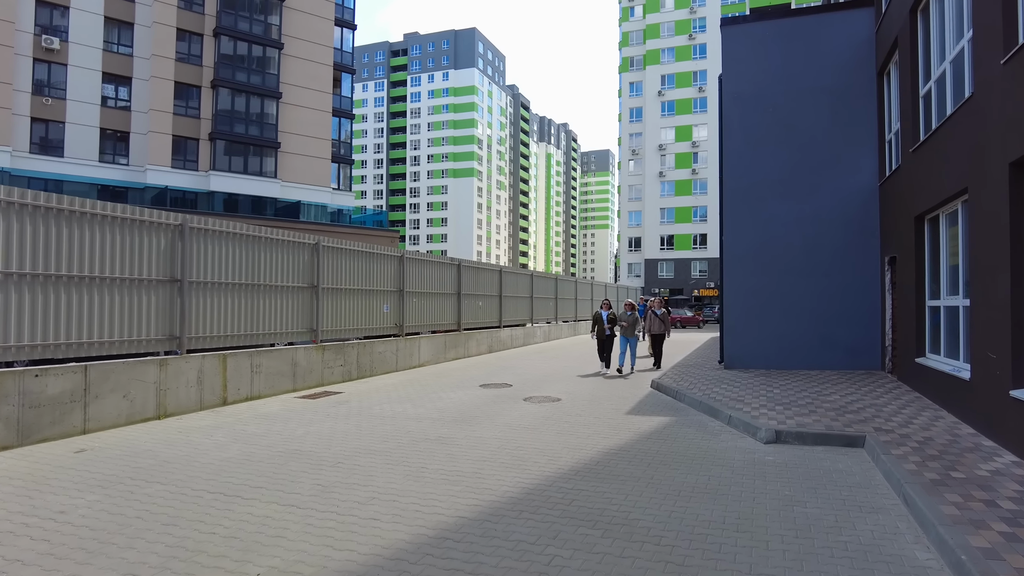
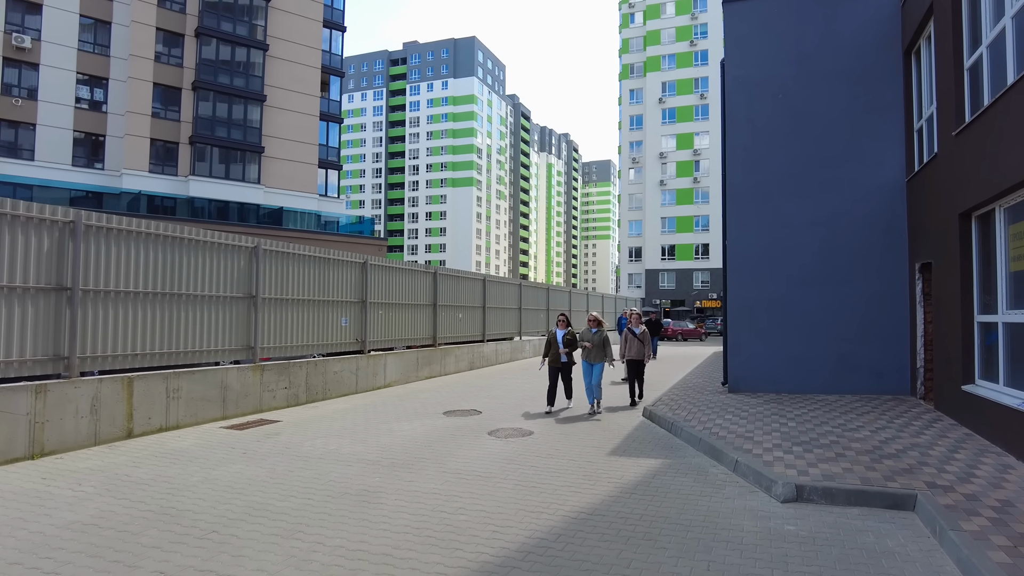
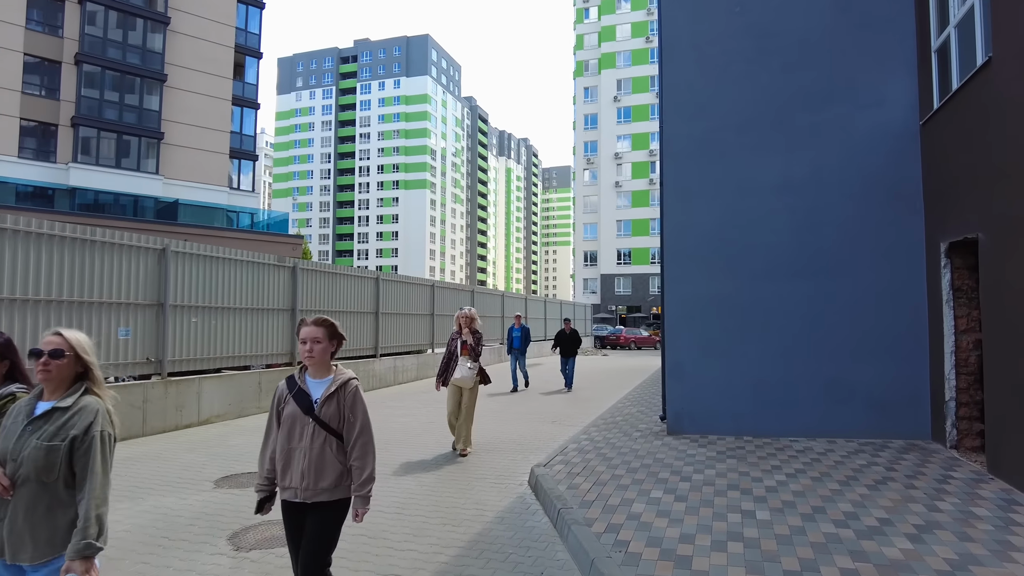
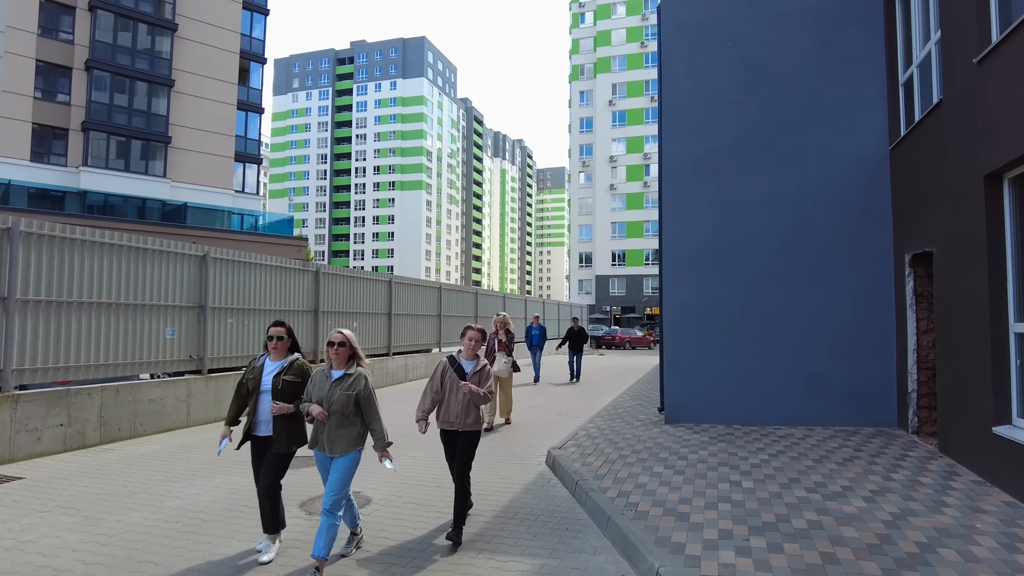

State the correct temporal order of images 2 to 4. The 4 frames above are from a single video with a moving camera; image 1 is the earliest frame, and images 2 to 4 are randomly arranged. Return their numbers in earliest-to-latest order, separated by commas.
2, 4, 3
